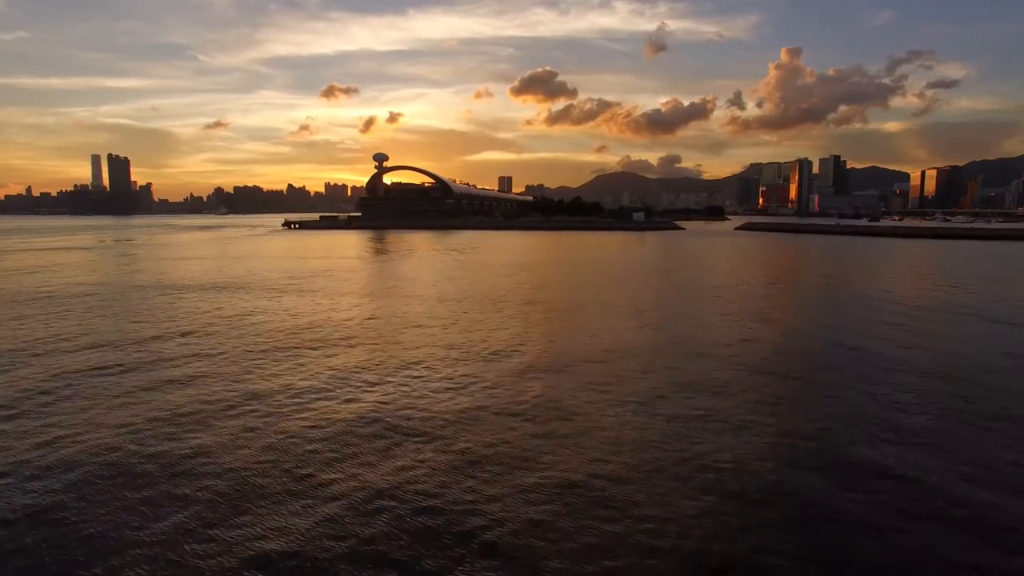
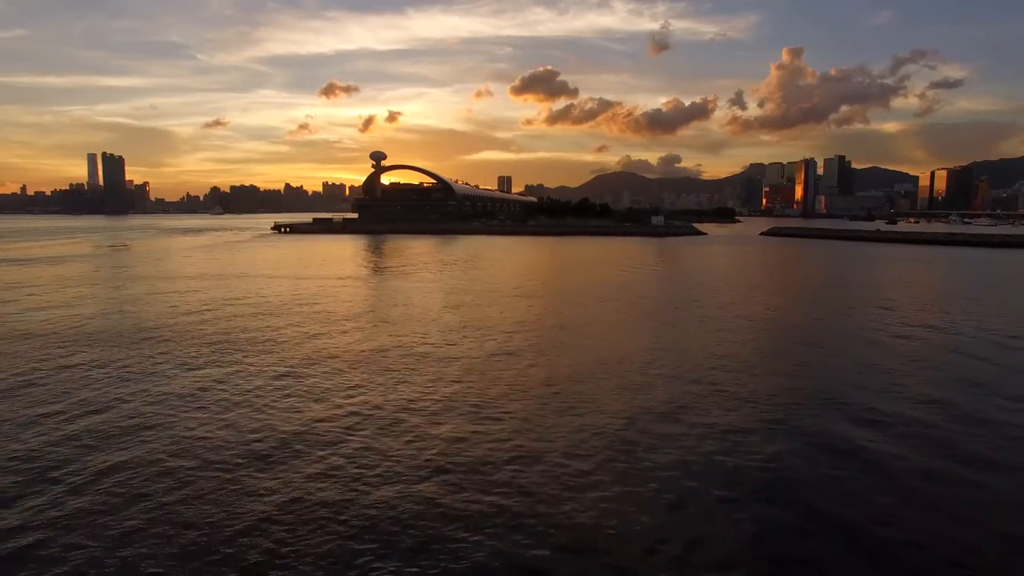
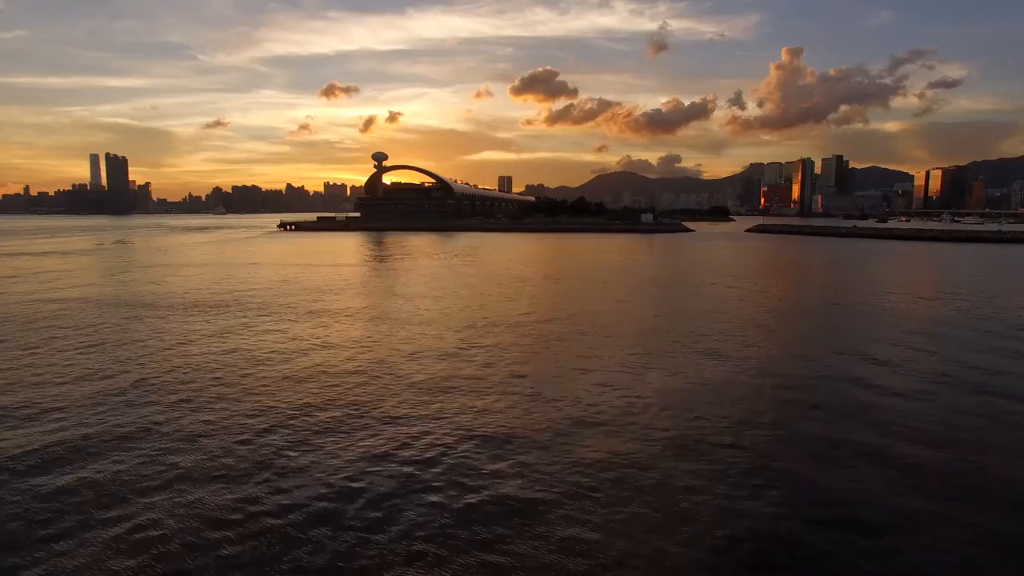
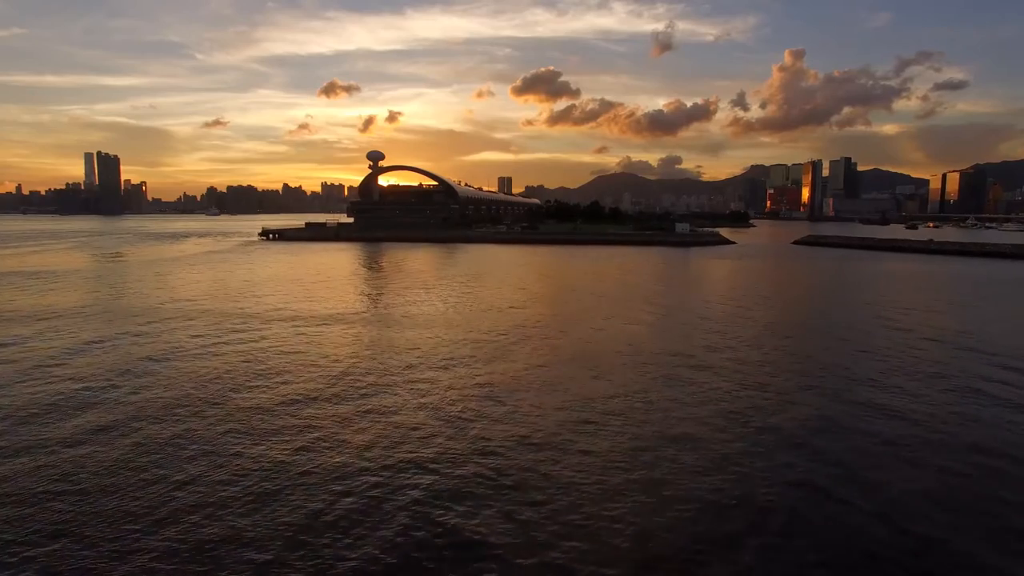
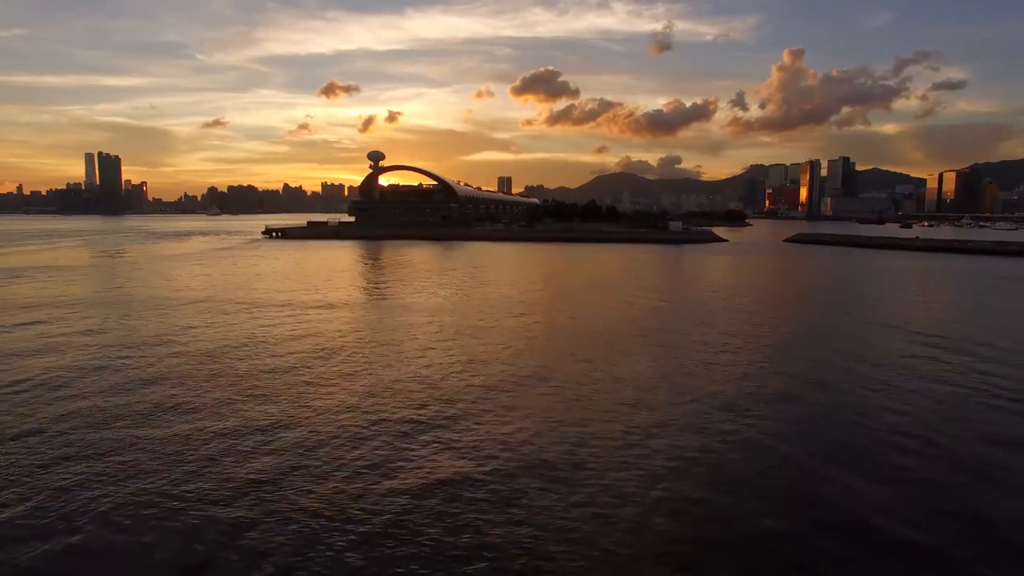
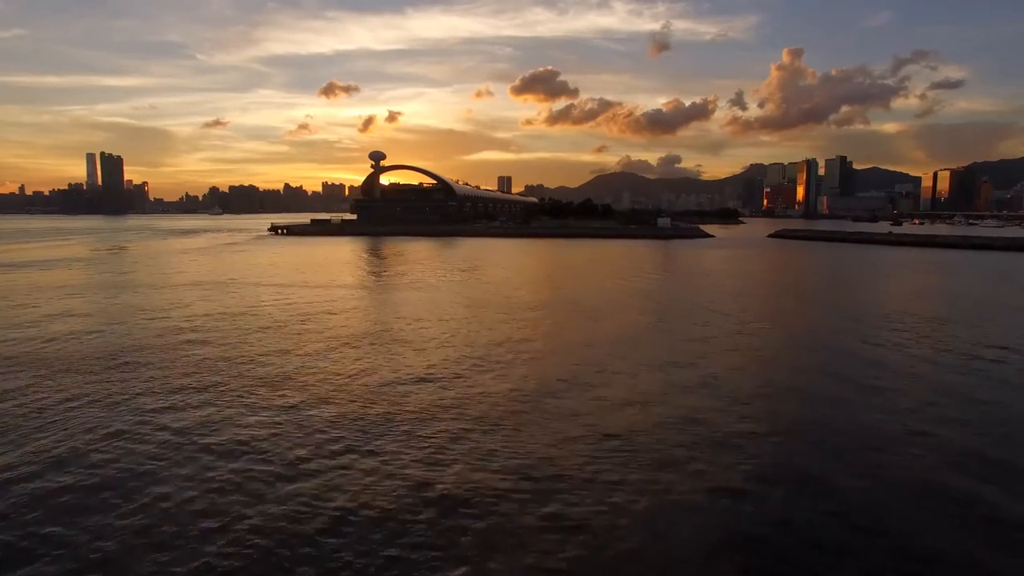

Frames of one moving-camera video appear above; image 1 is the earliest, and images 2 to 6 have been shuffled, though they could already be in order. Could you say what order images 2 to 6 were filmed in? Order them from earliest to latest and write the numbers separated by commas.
3, 2, 6, 5, 4
